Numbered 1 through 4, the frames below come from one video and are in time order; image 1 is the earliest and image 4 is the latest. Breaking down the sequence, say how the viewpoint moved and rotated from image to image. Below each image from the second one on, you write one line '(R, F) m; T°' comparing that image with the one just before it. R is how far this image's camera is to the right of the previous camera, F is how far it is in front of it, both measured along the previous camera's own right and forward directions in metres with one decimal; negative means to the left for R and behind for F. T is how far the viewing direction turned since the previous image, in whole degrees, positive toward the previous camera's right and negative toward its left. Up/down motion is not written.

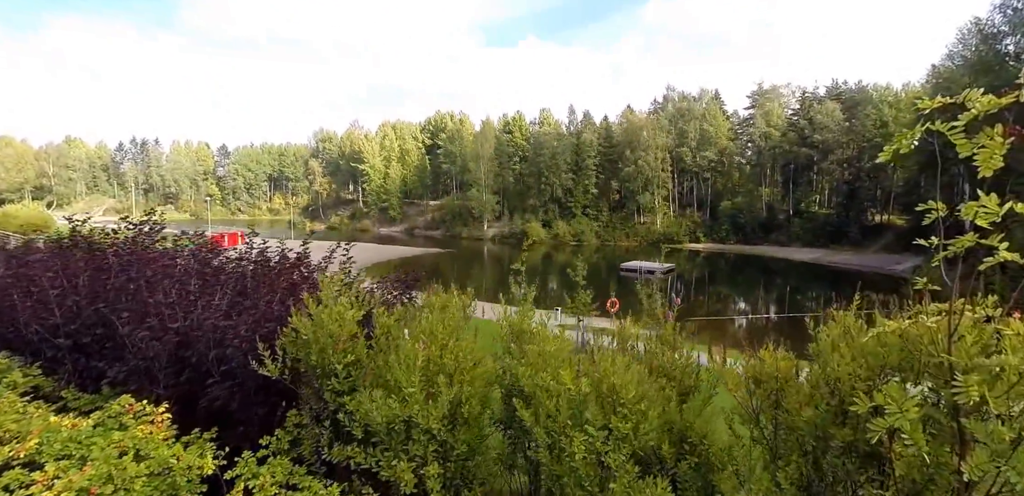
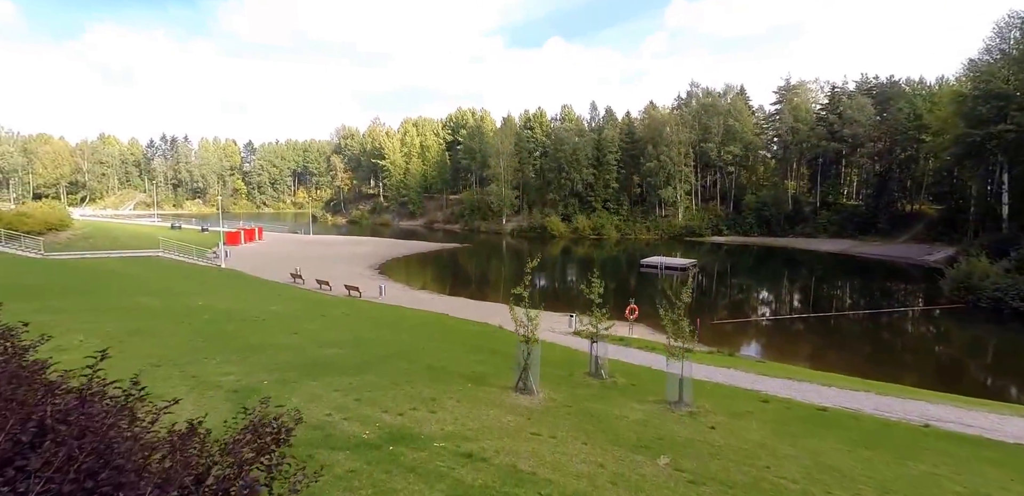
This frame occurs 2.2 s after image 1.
(-1.4, -0.9) m; -1°
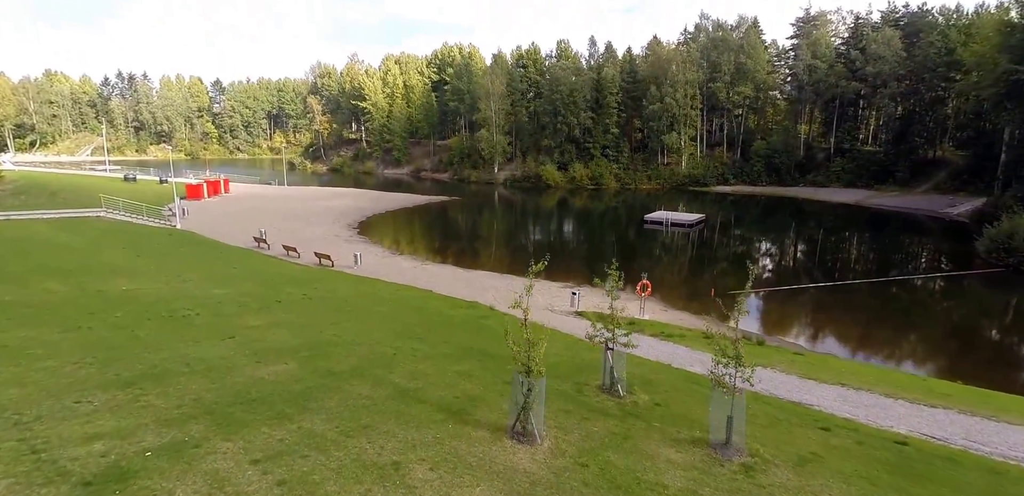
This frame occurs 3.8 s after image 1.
(0.0, +3.6) m; +1°
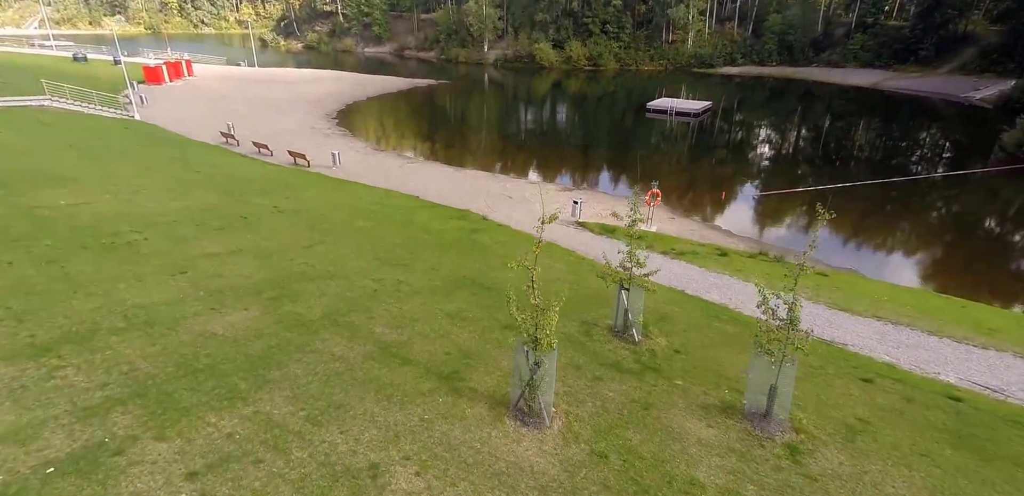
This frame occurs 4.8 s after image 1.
(-0.1, +2.3) m; +1°
